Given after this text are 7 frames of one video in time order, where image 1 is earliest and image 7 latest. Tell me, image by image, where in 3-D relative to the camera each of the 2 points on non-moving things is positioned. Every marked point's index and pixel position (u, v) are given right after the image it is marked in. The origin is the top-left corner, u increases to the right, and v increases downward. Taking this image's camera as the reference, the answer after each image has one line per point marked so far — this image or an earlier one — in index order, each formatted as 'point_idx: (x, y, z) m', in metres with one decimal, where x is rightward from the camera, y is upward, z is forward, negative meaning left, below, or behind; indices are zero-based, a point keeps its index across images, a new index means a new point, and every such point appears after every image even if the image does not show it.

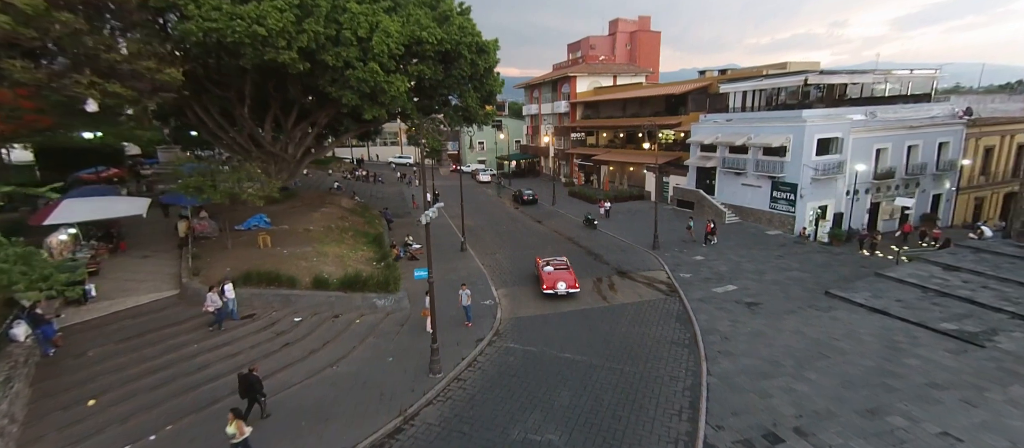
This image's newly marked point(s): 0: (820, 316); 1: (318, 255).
0: (+10.7, -3.2, +15.5) m
1: (-8.0, -1.3, +18.3) m
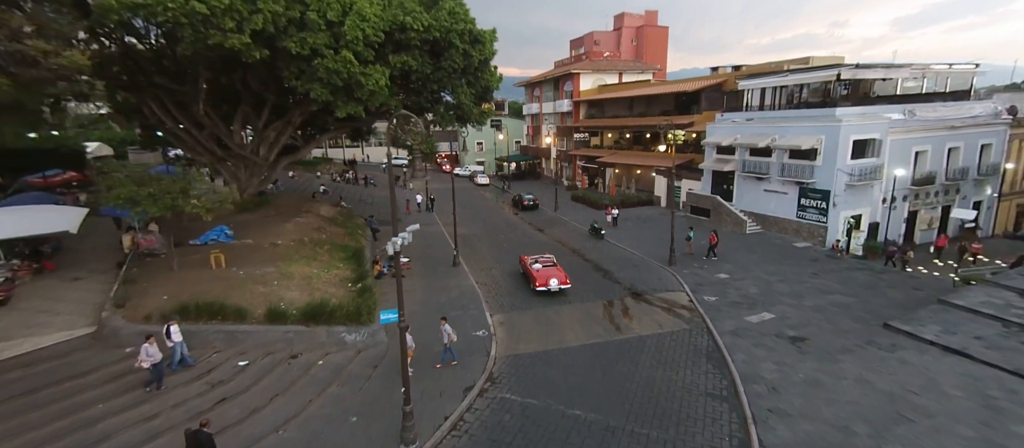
0: (+10.6, -3.8, +12.7) m
1: (-8.1, -1.9, +15.5) m
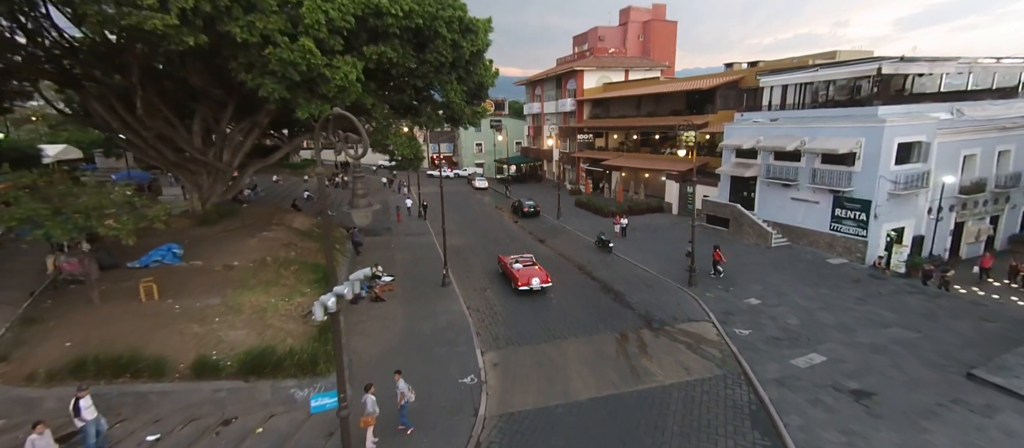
0: (+10.5, -4.5, +9.9) m
1: (-8.2, -2.6, +12.7) m
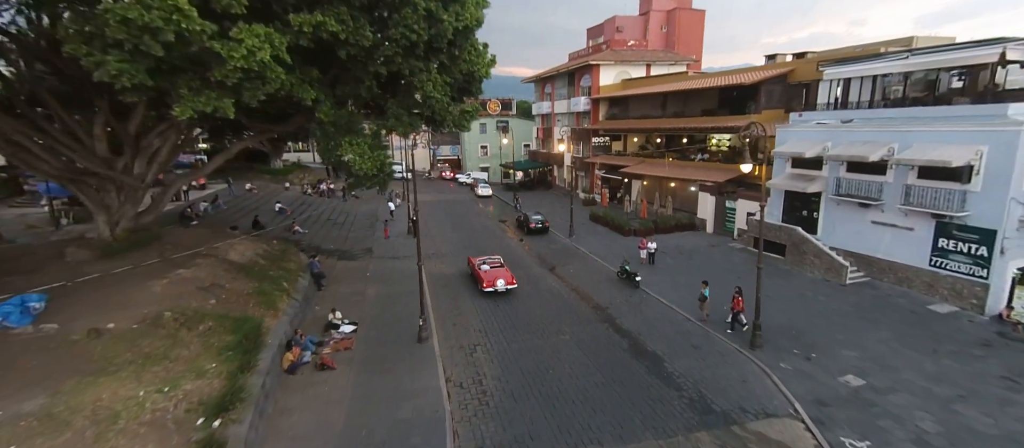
0: (+10.2, -5.8, +4.6) m
1: (-8.4, -3.7, +7.9) m
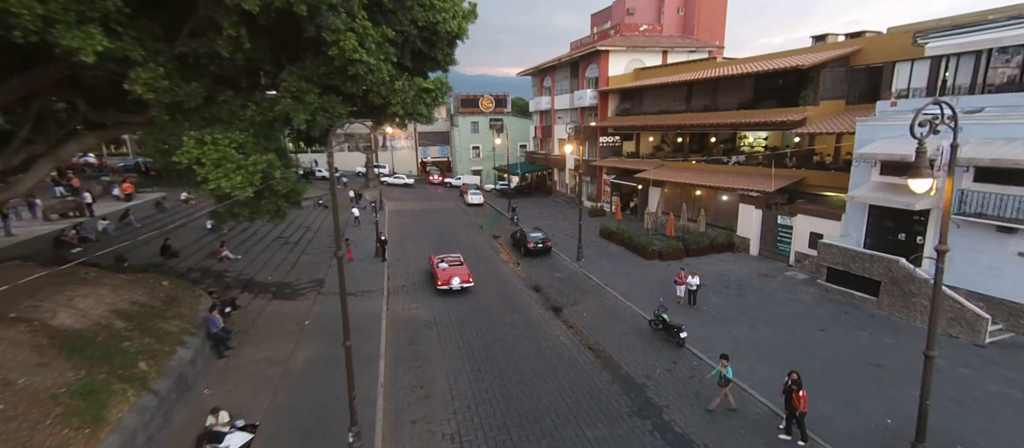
0: (+10.0, -6.7, -1.2) m
1: (-8.6, -4.7, +1.9) m
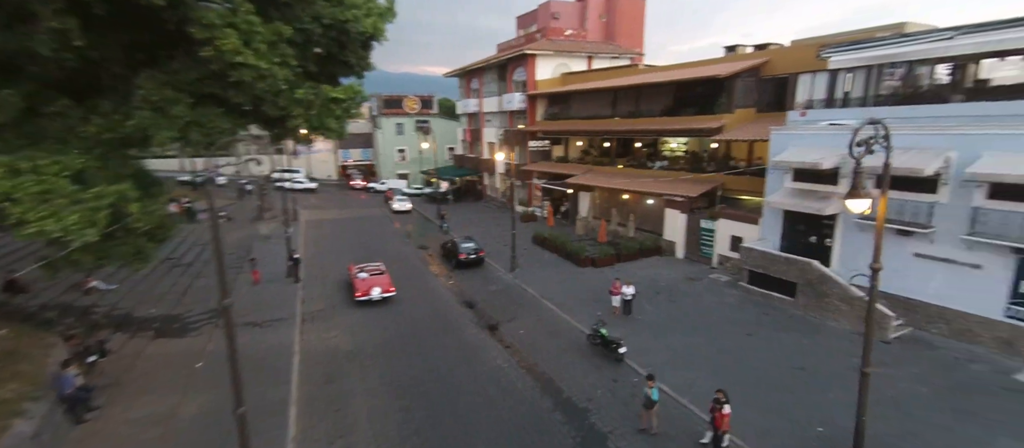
0: (+10.4, -6.9, -0.6) m
1: (-8.5, -5.5, -0.4) m
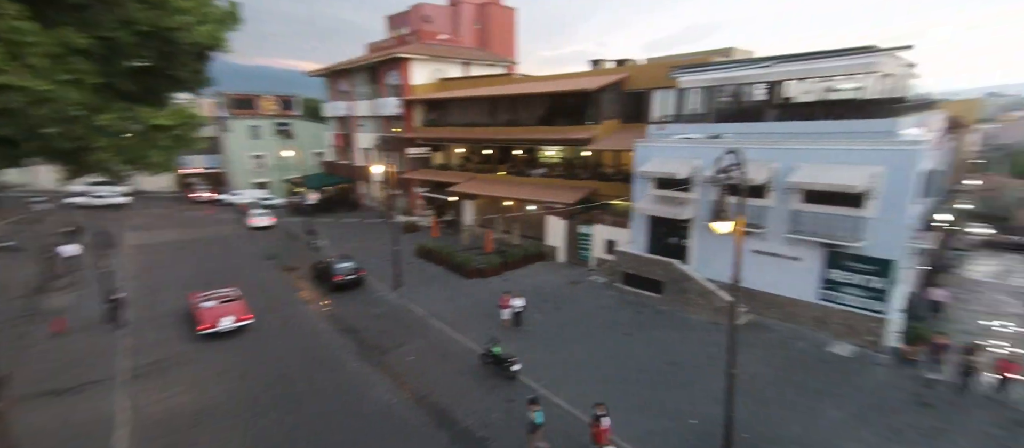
0: (+10.8, -7.0, +1.7) m
1: (-7.6, -6.5, -3.1) m
